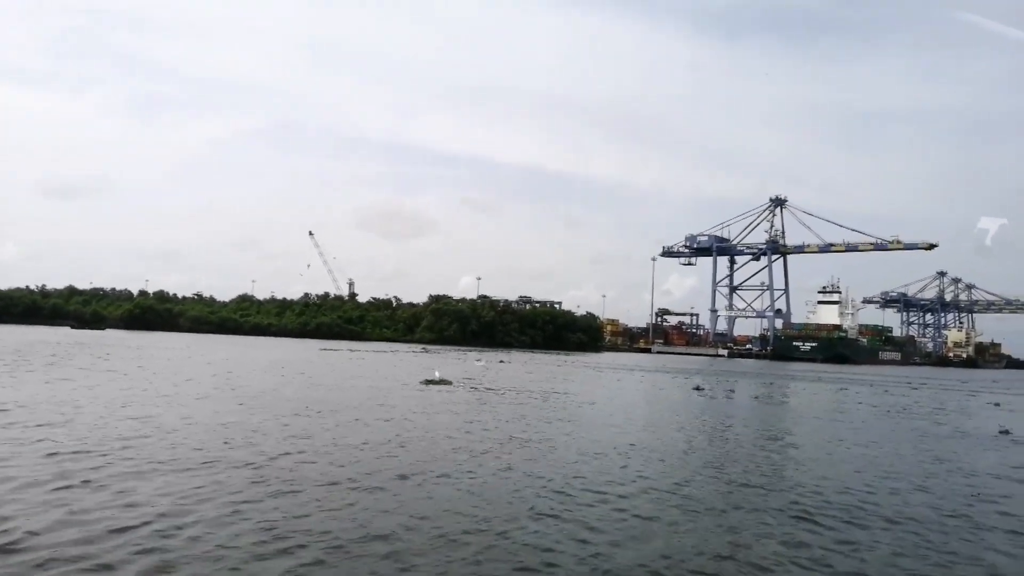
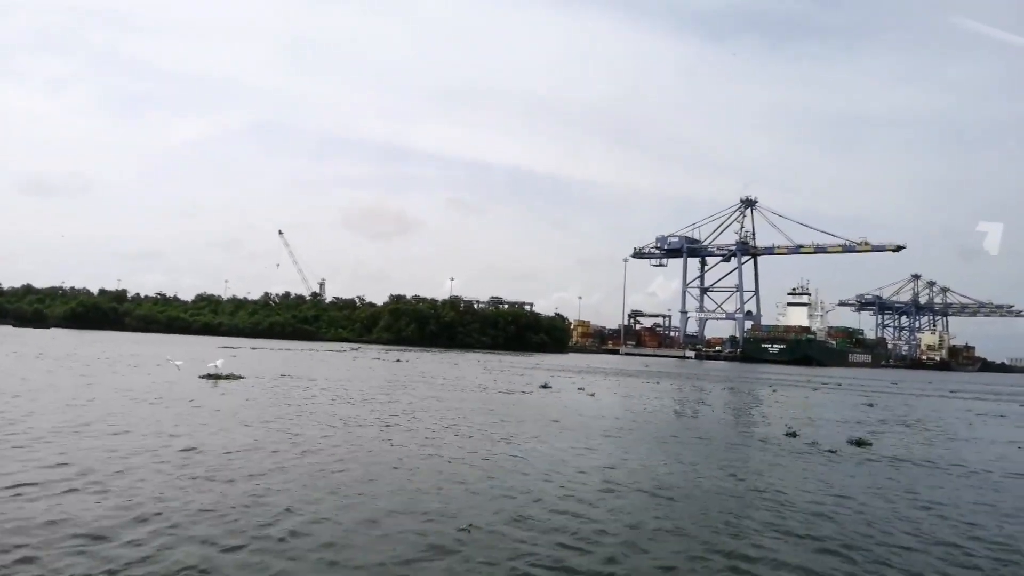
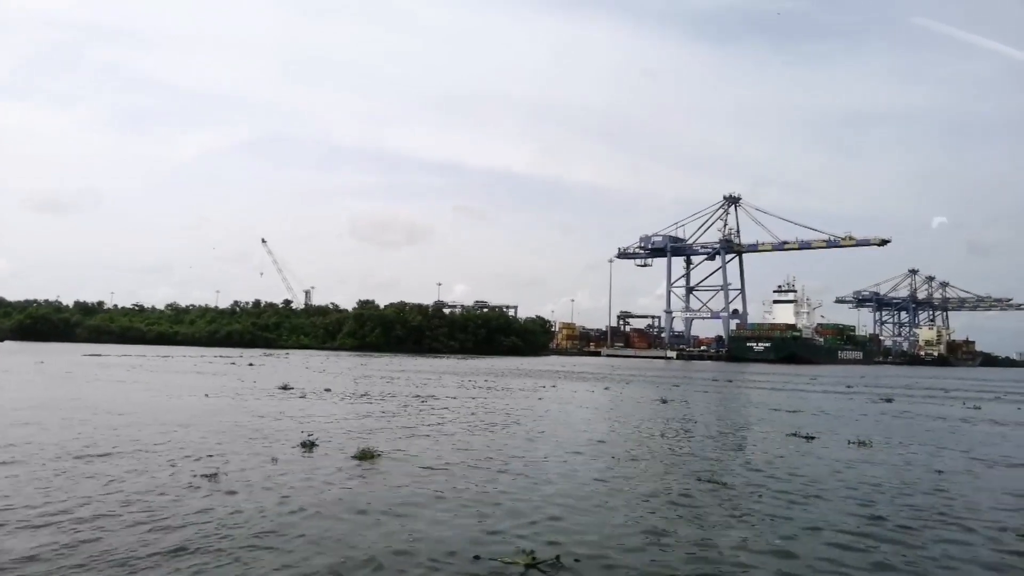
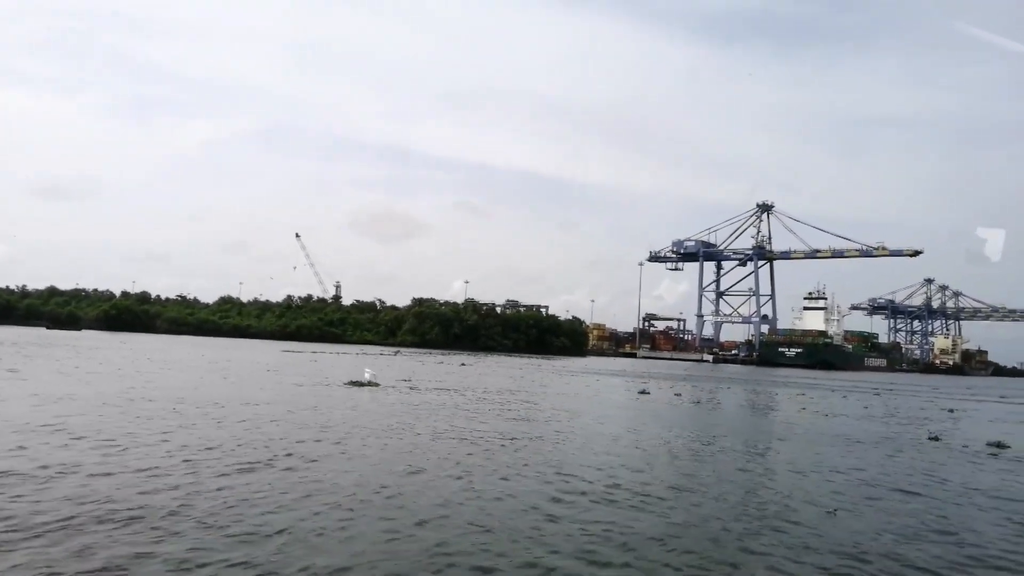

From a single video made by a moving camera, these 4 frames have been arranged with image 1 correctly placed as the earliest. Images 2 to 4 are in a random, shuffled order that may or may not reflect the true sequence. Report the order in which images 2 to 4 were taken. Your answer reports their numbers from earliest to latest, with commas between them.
4, 2, 3
